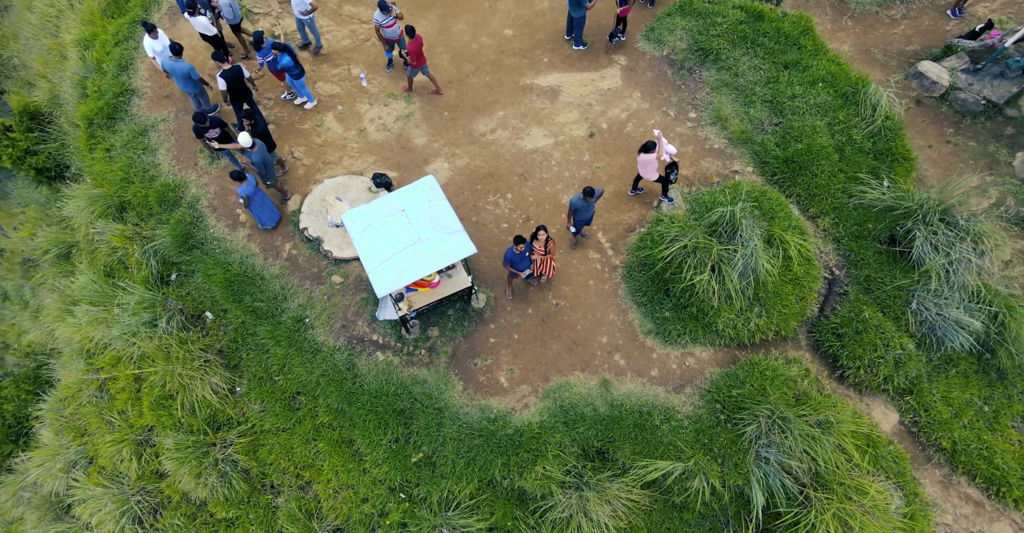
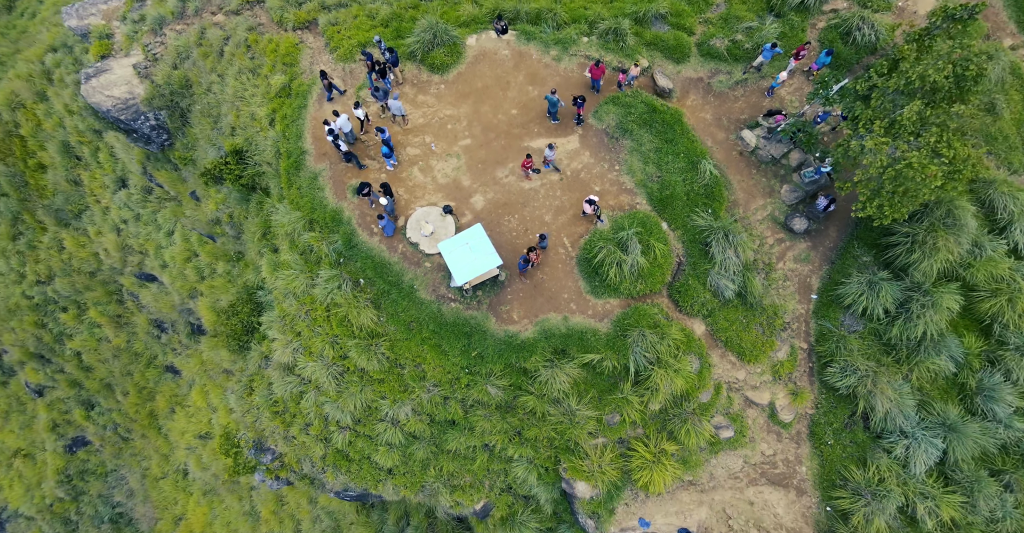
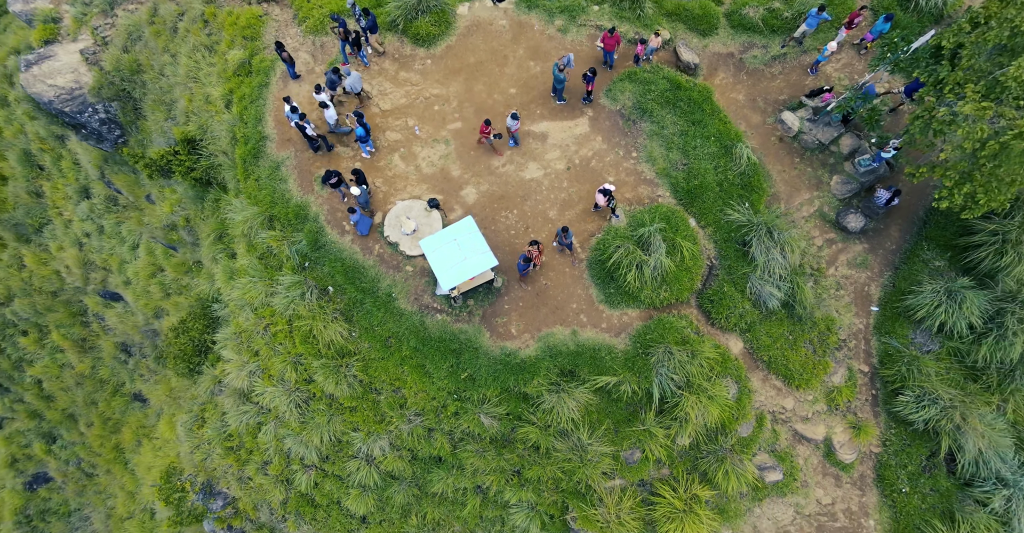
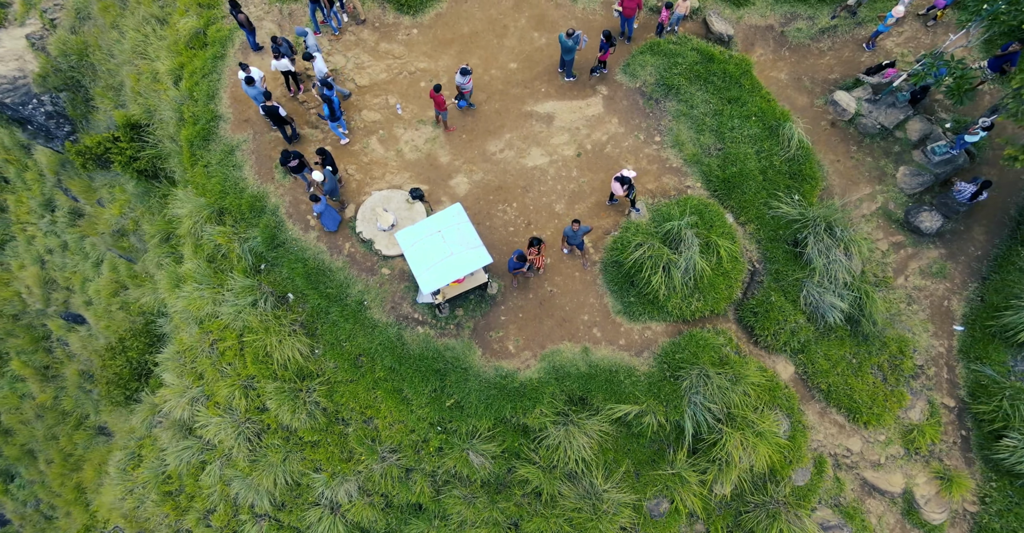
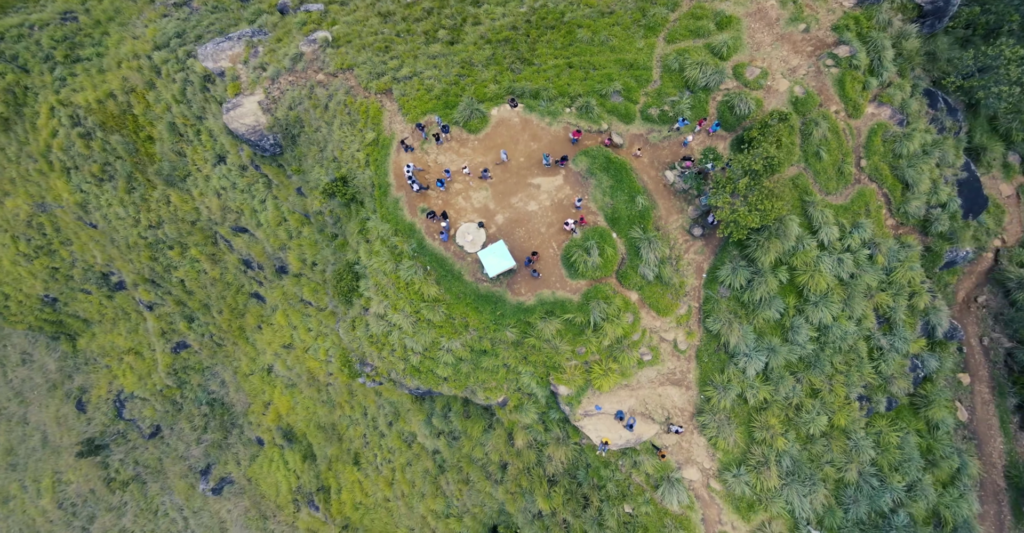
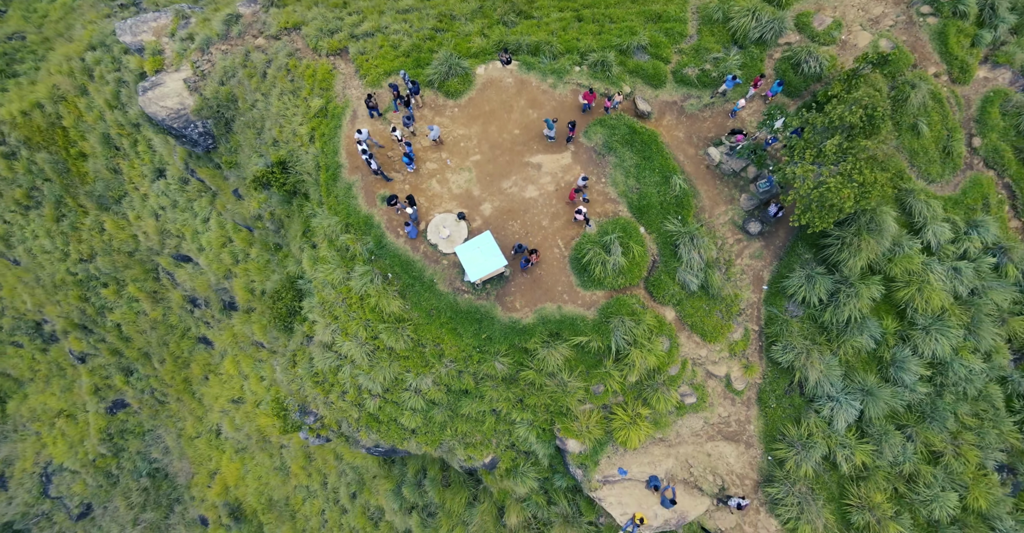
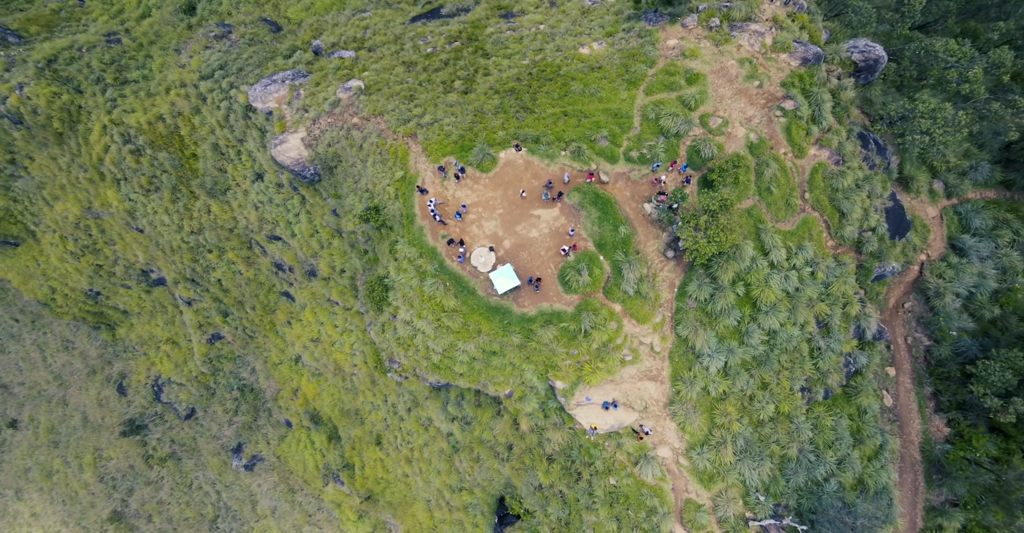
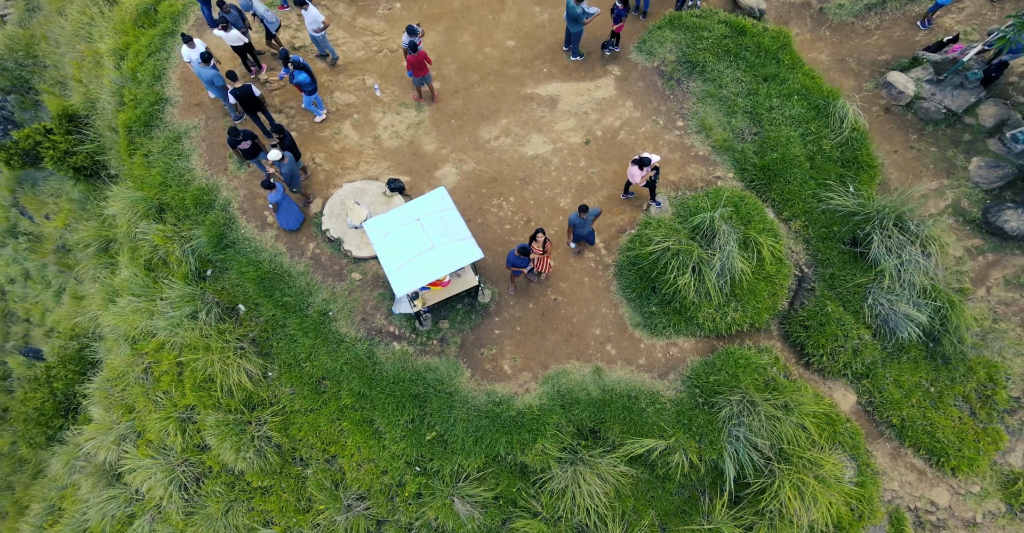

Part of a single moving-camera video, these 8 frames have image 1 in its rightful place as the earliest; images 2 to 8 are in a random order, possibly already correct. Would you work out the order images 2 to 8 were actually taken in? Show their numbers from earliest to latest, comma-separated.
8, 4, 3, 2, 6, 5, 7
